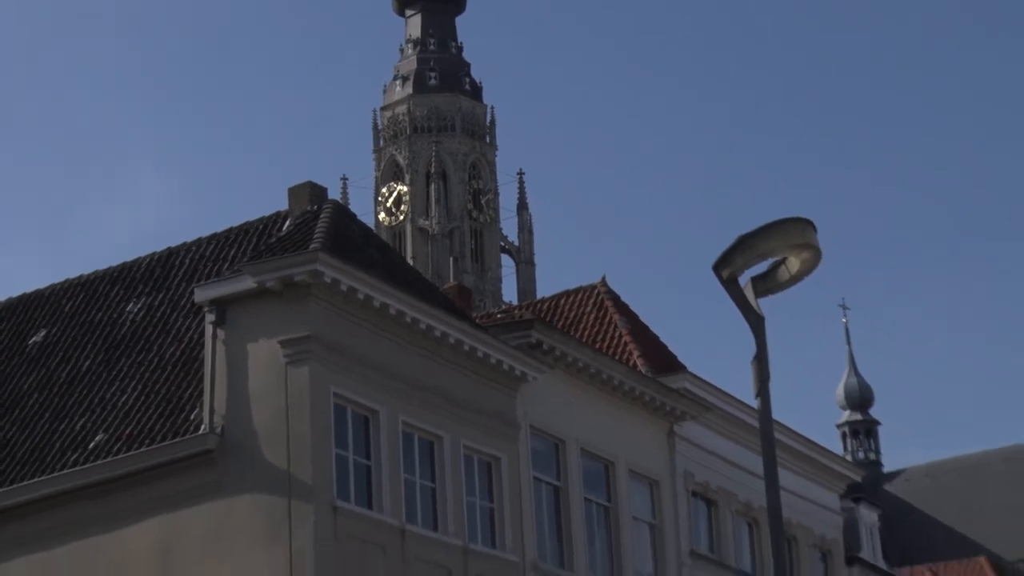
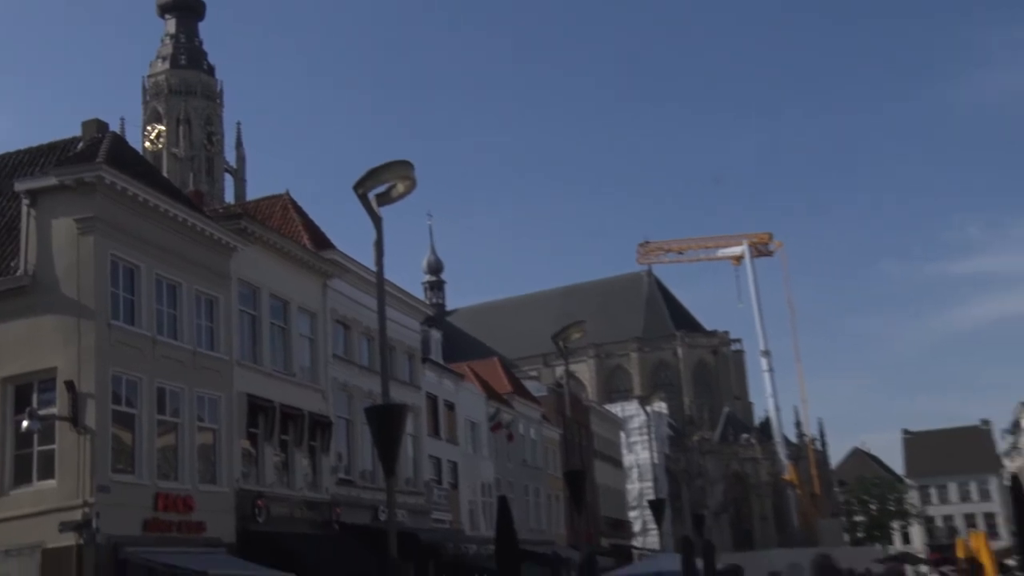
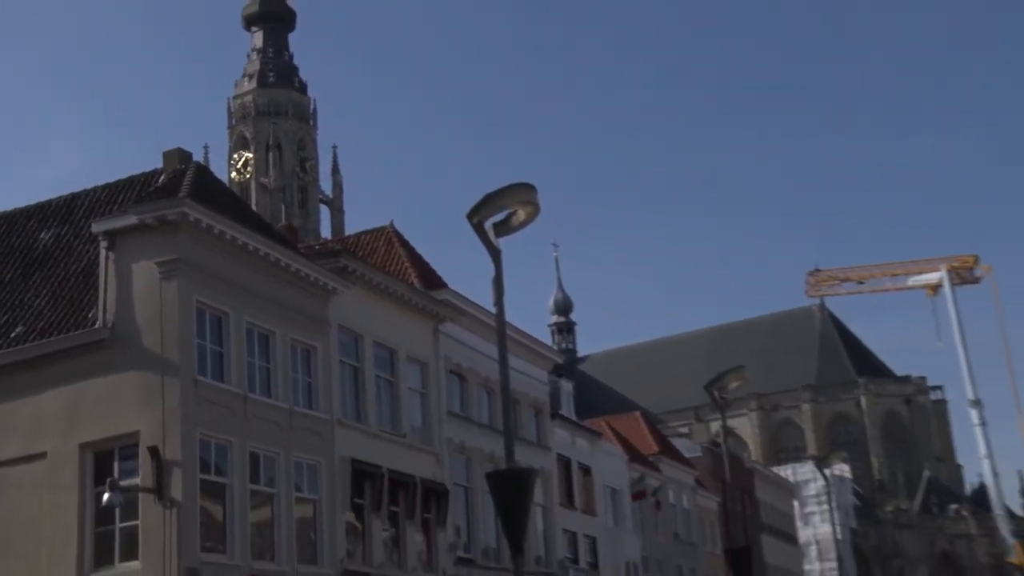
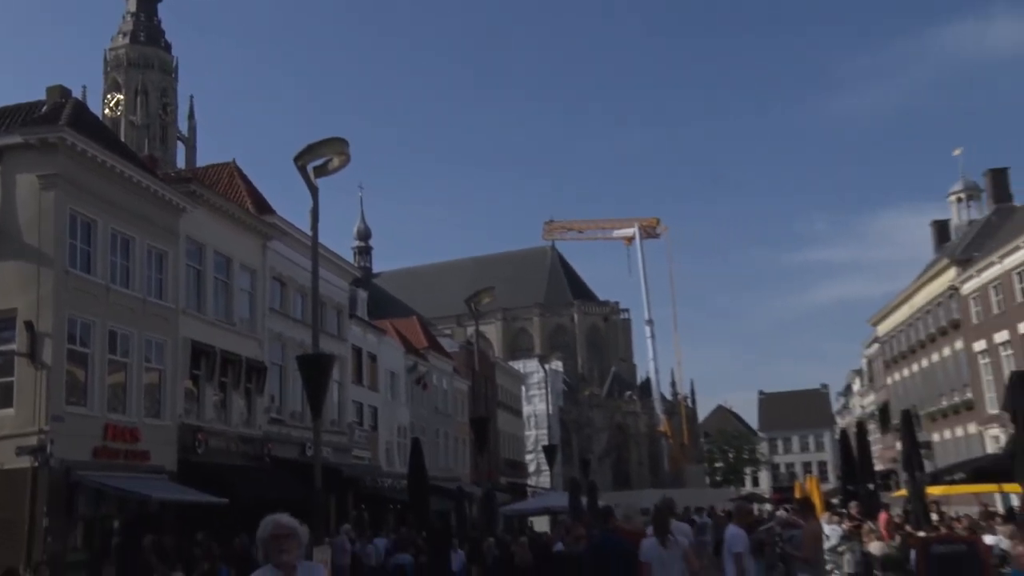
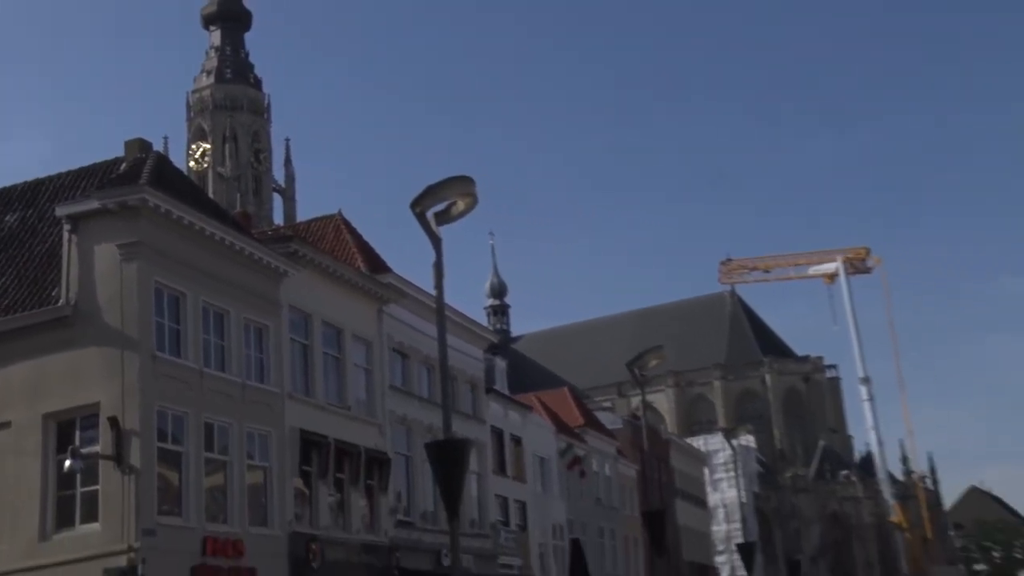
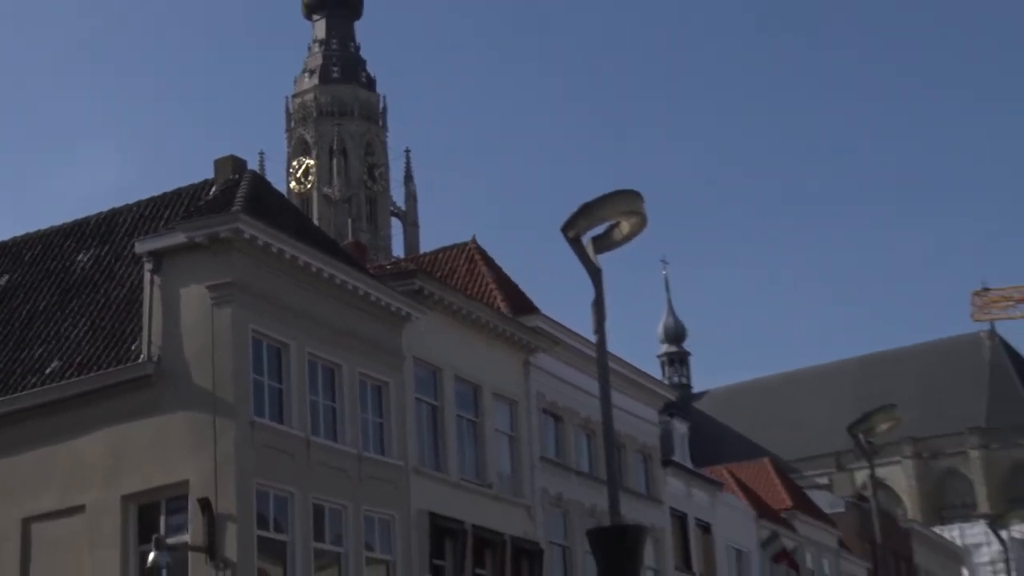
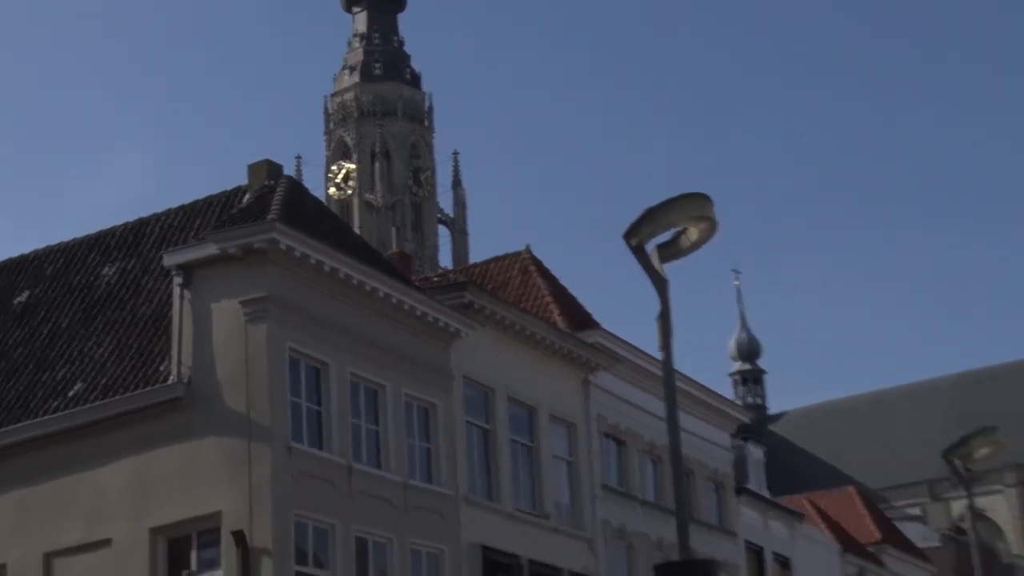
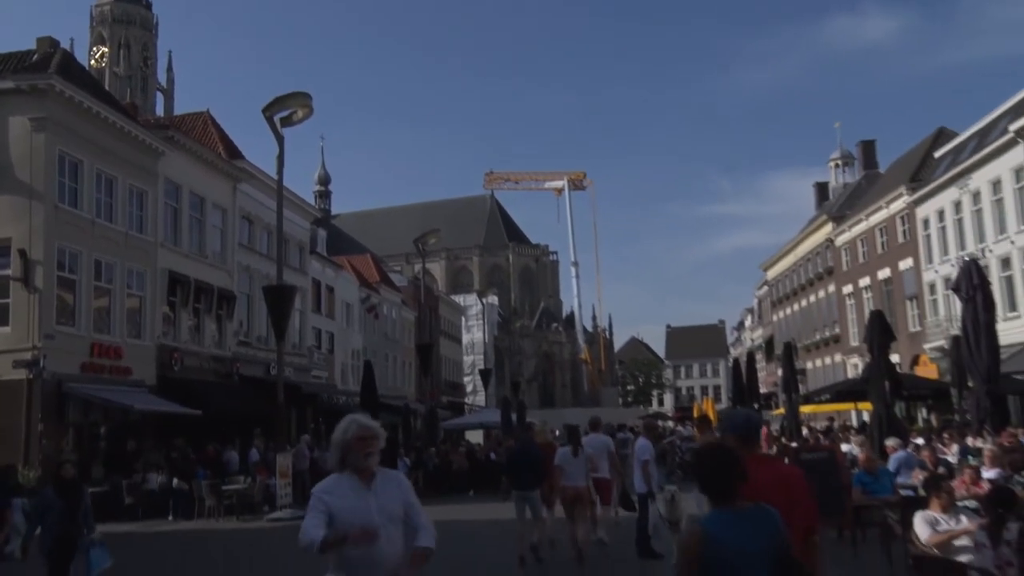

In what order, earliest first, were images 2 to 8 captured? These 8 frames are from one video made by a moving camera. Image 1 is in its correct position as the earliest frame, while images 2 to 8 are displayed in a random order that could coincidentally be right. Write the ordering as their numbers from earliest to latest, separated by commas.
7, 6, 3, 5, 2, 4, 8
